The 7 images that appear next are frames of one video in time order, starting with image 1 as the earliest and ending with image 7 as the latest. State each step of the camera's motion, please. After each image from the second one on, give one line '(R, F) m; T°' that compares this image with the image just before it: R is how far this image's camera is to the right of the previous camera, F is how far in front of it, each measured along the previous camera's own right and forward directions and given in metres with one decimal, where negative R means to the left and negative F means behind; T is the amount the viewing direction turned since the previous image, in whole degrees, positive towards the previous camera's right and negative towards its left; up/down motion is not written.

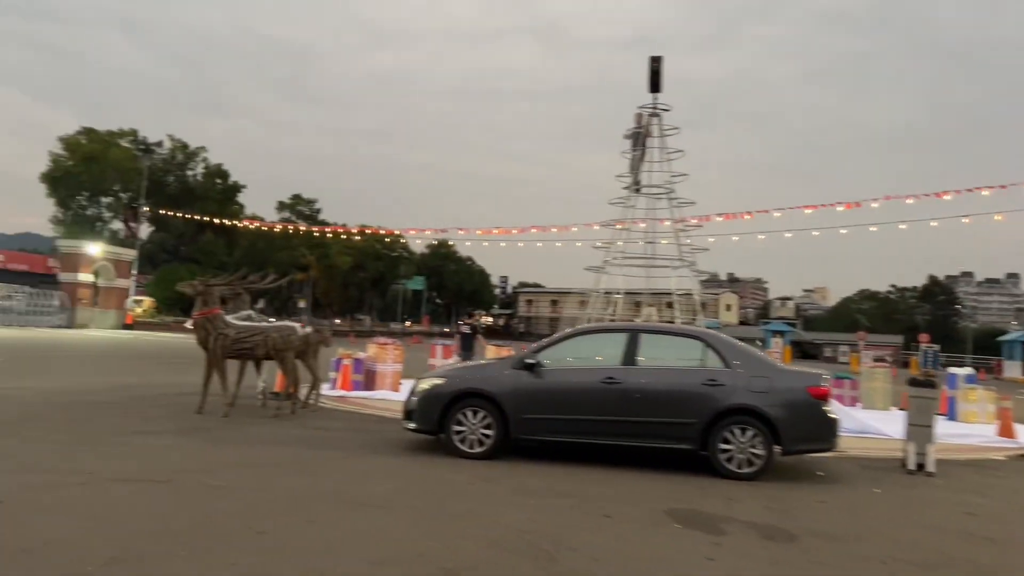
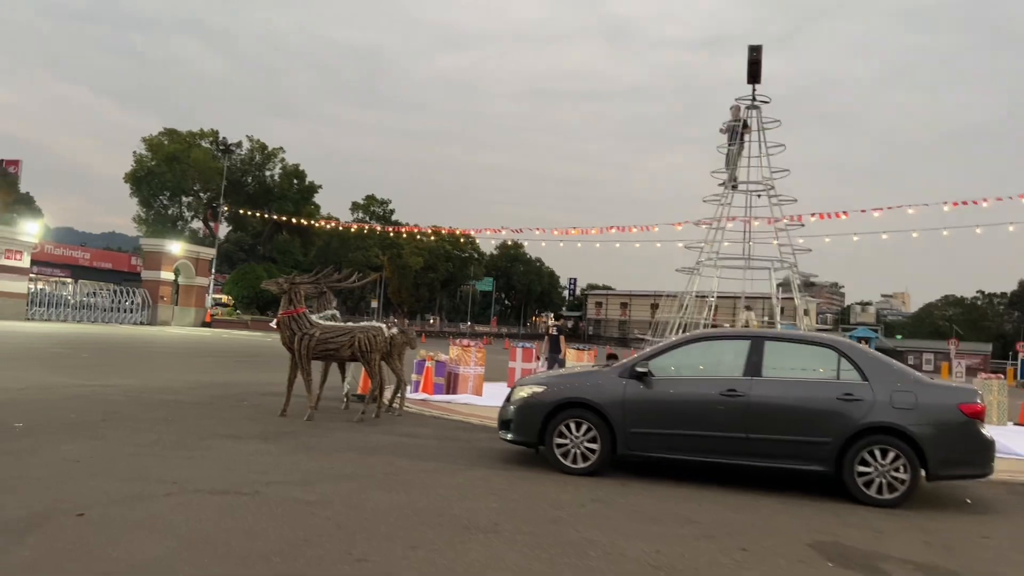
(-0.4, +0.7) m; -4°
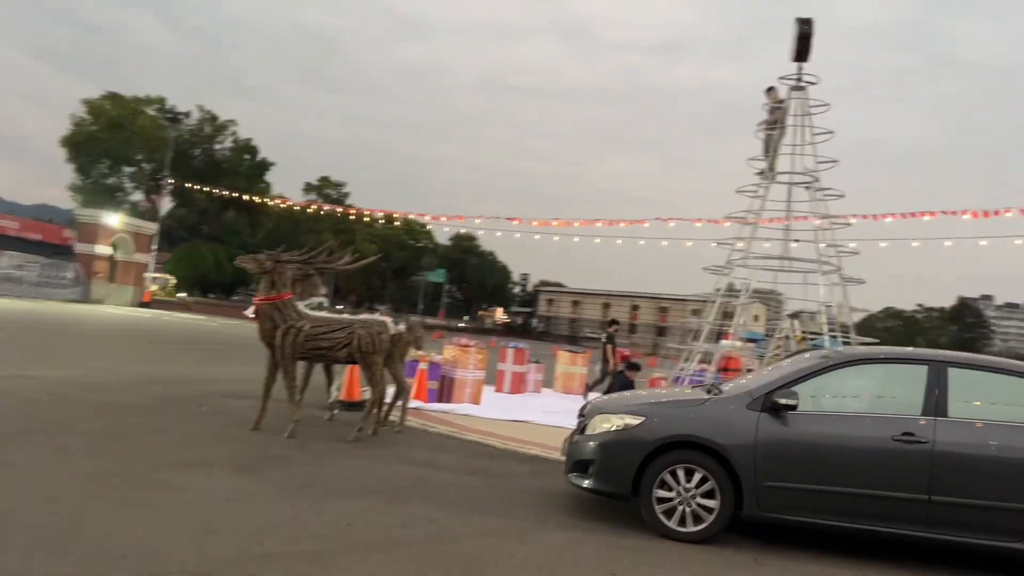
(-1.0, +2.3) m; +4°
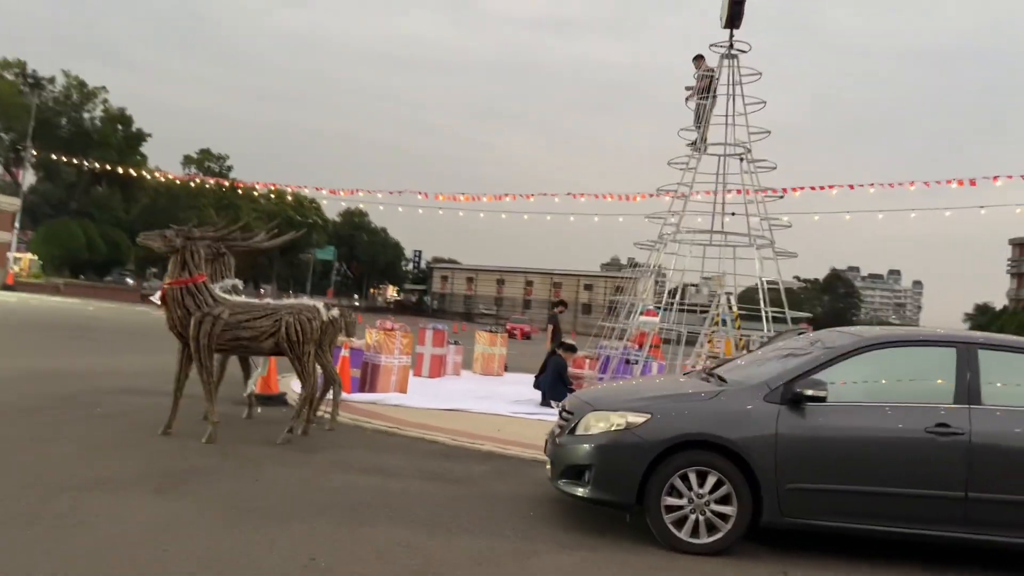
(-0.6, +0.9) m; +7°
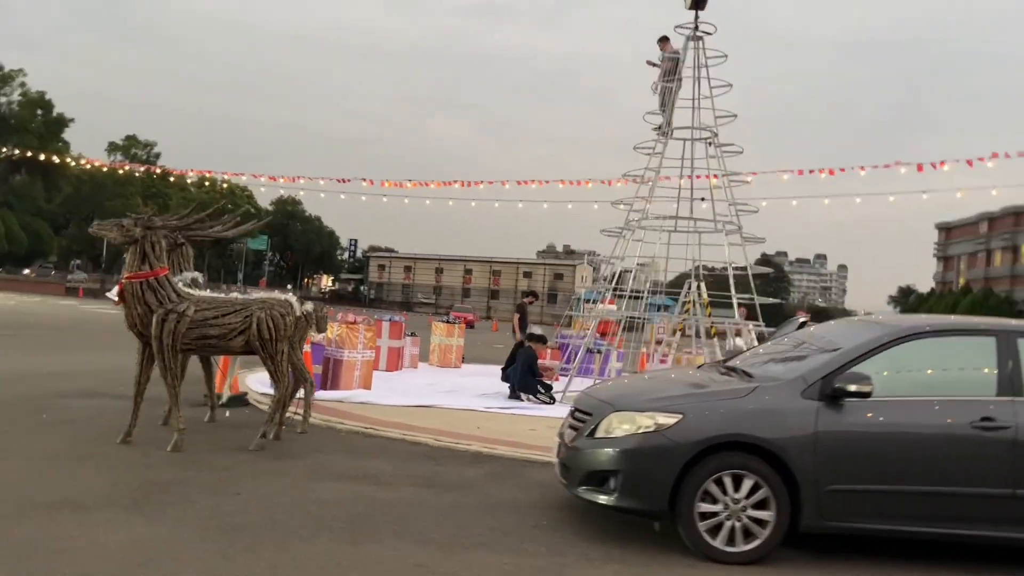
(-0.5, +0.5) m; +4°
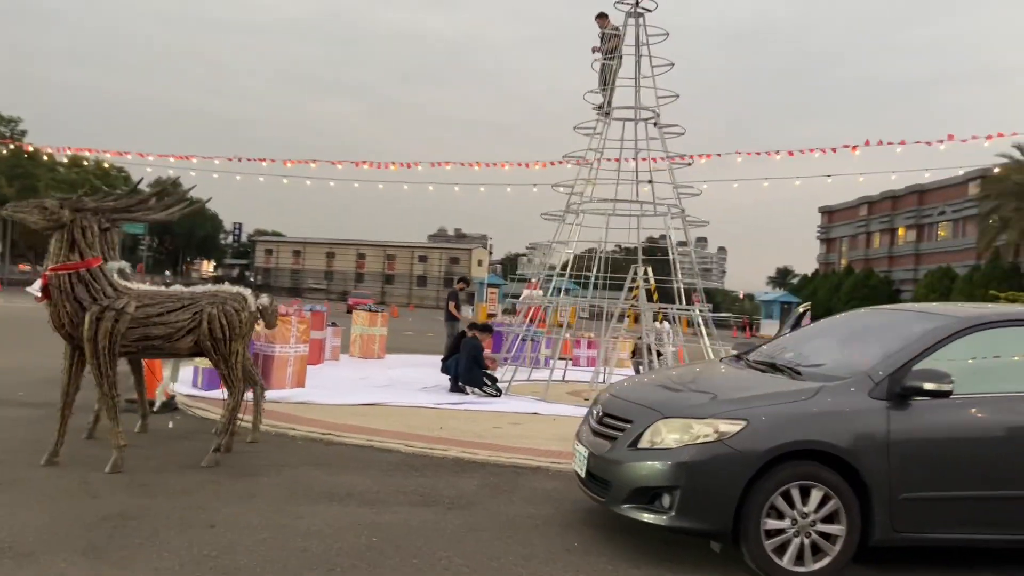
(-0.7, +0.7) m; +7°
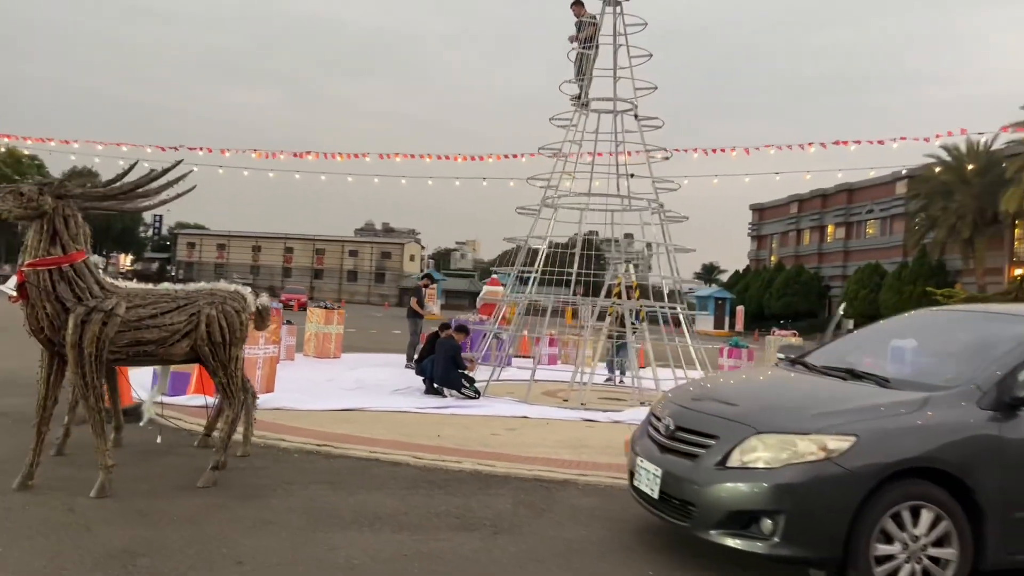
(-0.7, +0.5) m; +5°
